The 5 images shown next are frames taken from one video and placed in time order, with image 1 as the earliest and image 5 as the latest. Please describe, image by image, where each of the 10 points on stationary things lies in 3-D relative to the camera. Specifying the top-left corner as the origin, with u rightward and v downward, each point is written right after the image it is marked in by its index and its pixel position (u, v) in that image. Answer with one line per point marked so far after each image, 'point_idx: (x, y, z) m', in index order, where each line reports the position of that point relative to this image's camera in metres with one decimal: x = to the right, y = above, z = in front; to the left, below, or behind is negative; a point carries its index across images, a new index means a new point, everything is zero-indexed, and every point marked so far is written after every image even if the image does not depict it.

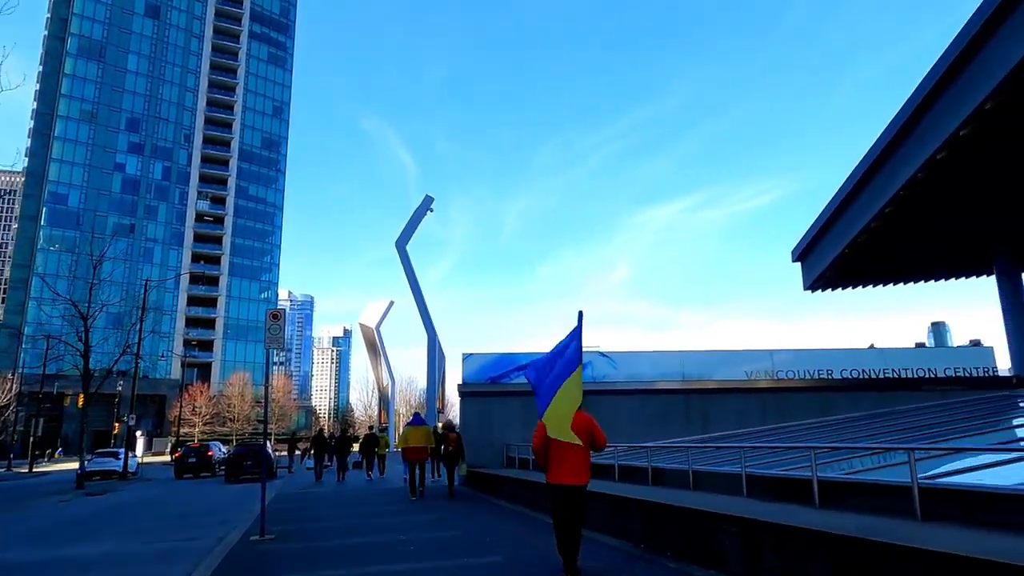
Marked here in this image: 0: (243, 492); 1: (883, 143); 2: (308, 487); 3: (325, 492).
0: (-7.2, -5.5, +17.7) m
1: (+9.6, +3.7, +17.3) m
2: (-5.7, -5.6, +18.5) m
3: (-4.7, -5.2, +16.8) m
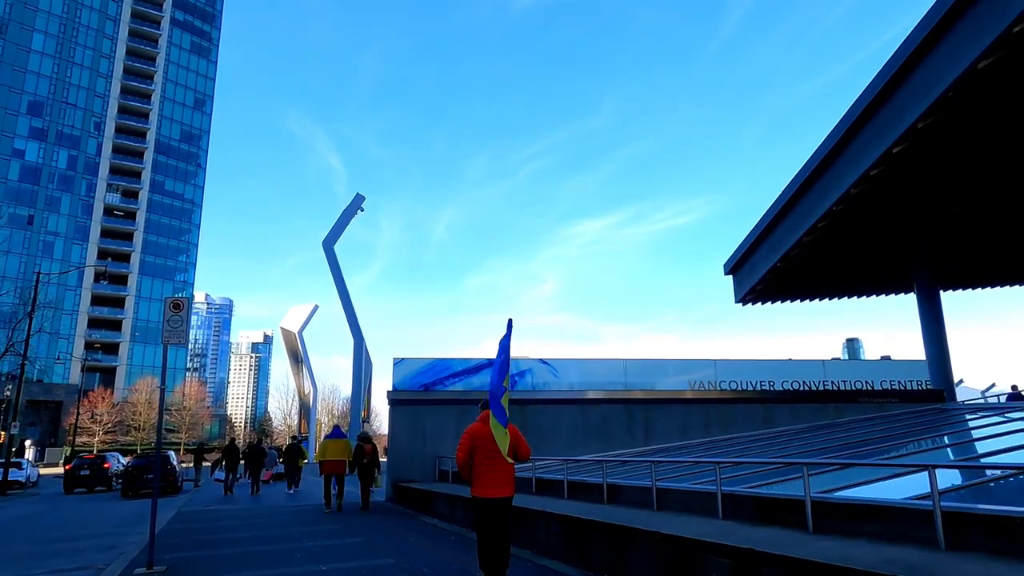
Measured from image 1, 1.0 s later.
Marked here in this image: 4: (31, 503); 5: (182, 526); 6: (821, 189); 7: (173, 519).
0: (-9.0, -5.3, +16.0) m
1: (+8.1, +3.4, +17.5) m
2: (-7.5, -5.5, +16.9) m
3: (-6.3, -5.1, +15.3) m
4: (-14.0, -6.3, +19.4) m
5: (-5.8, -4.3, +11.9) m
6: (+8.3, +2.7, +17.9) m
7: (-6.7, -4.6, +13.1) m
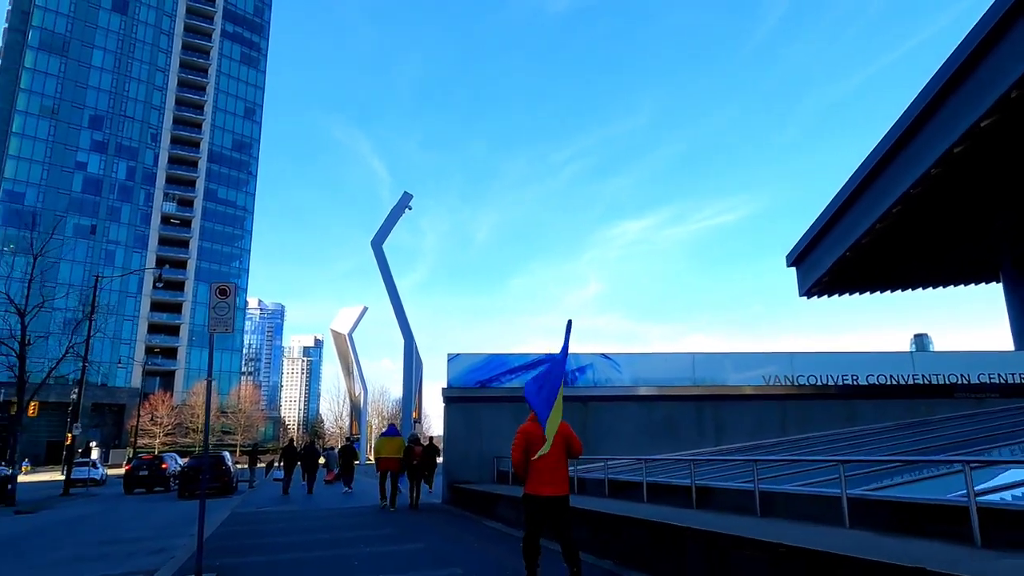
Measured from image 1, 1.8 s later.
0: (-7.6, -5.3, +15.8) m
1: (+9.4, +3.7, +16.2) m
2: (-6.0, -5.4, +16.6) m
3: (-5.0, -5.0, +15.0) m
4: (-12.4, -6.3, +19.6) m
5: (-4.7, -4.2, +11.6) m
6: (+9.7, +3.0, +16.6) m
7: (-5.5, -4.5, +12.8) m
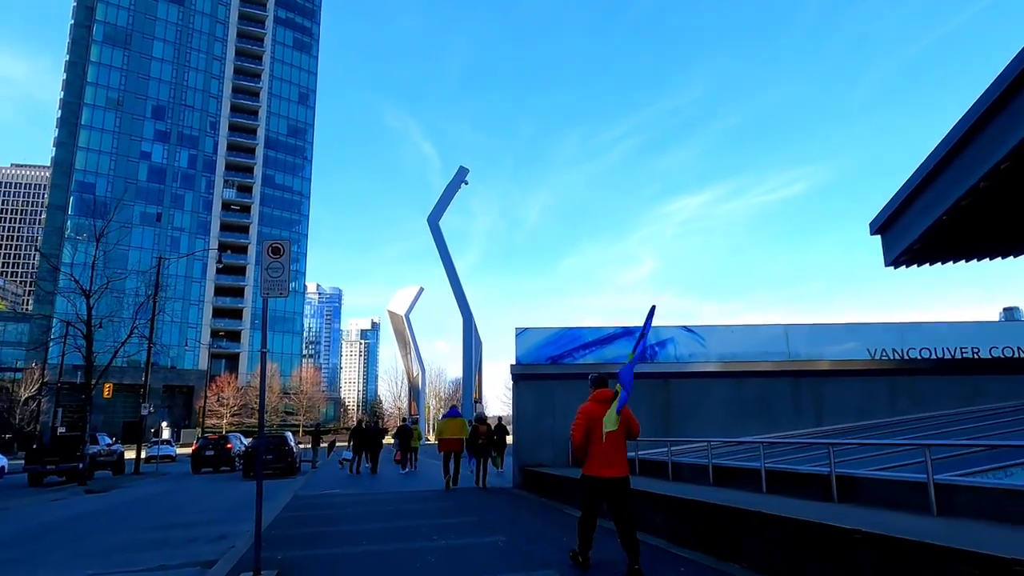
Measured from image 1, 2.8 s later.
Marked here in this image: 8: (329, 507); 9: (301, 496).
0: (-5.9, -4.8, +15.6) m
1: (+10.8, +4.5, +14.3) m
2: (-4.4, -4.9, +16.2) m
3: (-3.5, -4.5, +14.5) m
4: (-10.4, -5.8, +19.8) m
5: (-3.5, -3.8, +11.1) m
6: (+11.2, +3.8, +14.8) m
7: (-4.2, -4.1, +12.4) m
8: (-3.3, -3.9, +11.9) m
9: (-4.4, -4.4, +14.0) m
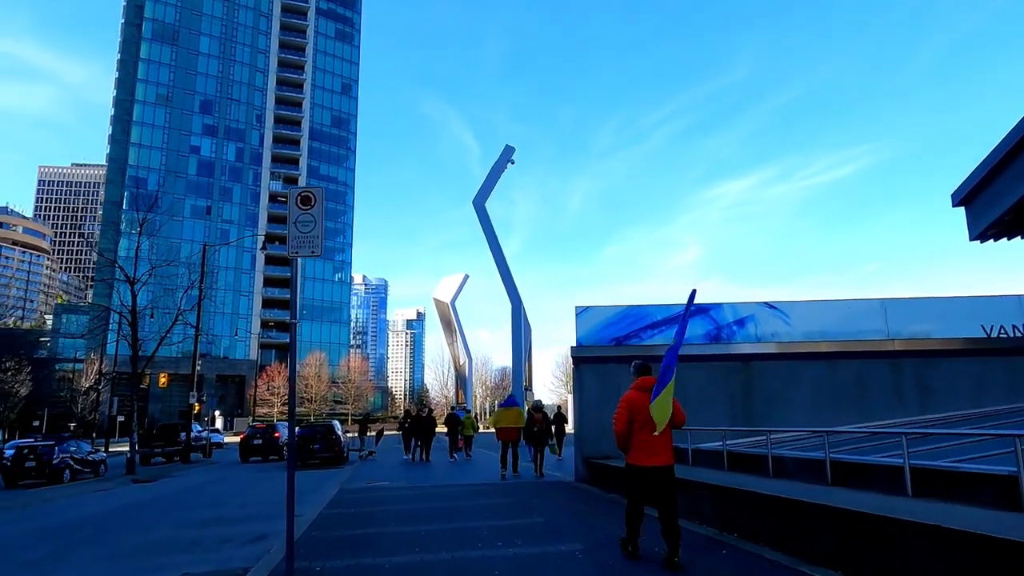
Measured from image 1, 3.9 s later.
0: (-4.7, -4.4, +15.0) m
1: (+11.9, +5.1, +12.5) m
2: (-3.0, -4.4, +15.5) m
3: (-2.3, -4.0, +13.7) m
4: (-8.9, -5.4, +19.5) m
5: (-2.5, -3.4, +10.3) m
6: (+12.2, +4.4, +12.9) m
7: (-3.1, -3.7, +11.7) m
8: (-2.3, -3.6, +11.2) m
9: (-3.3, -4.0, +13.3) m
